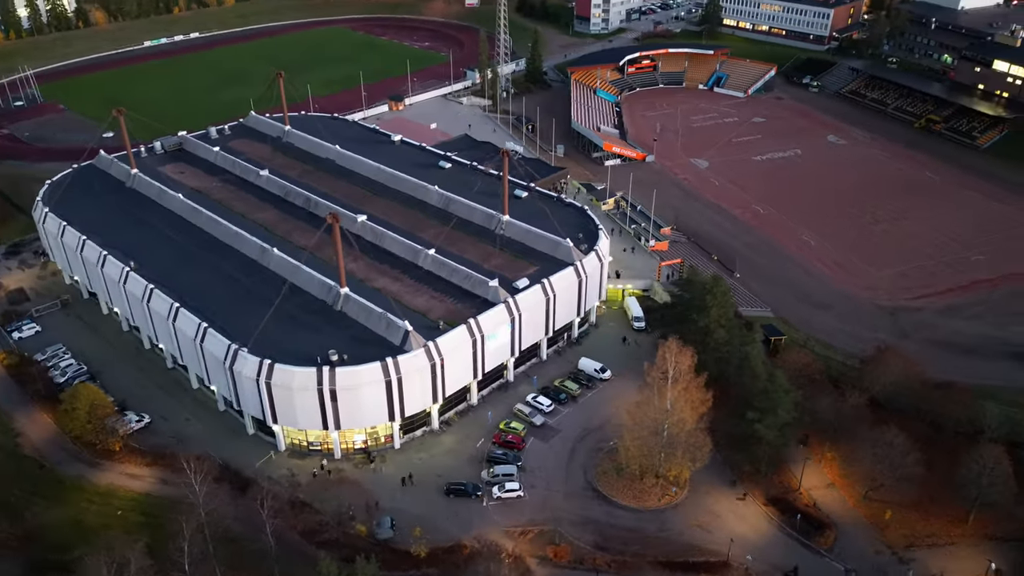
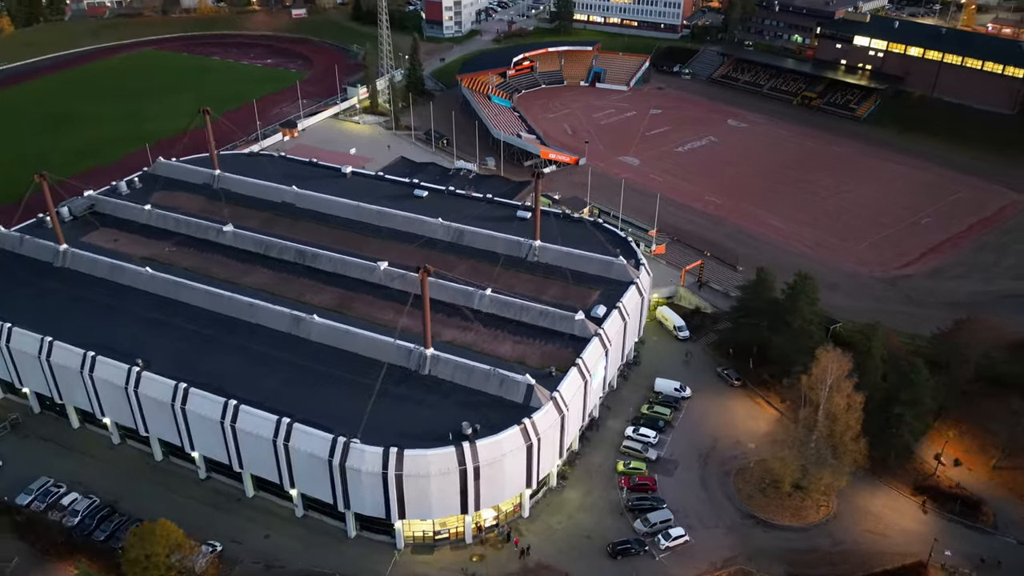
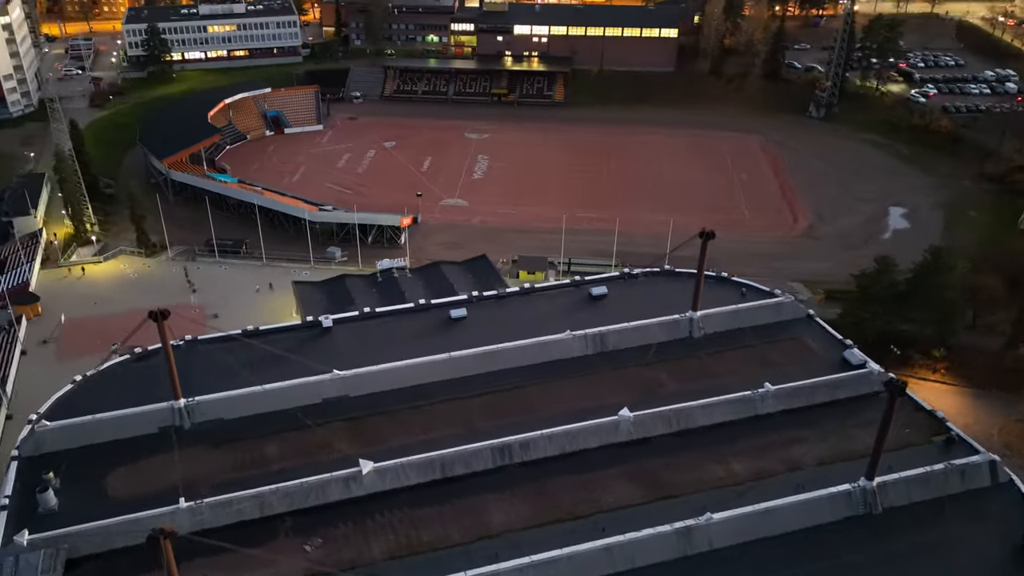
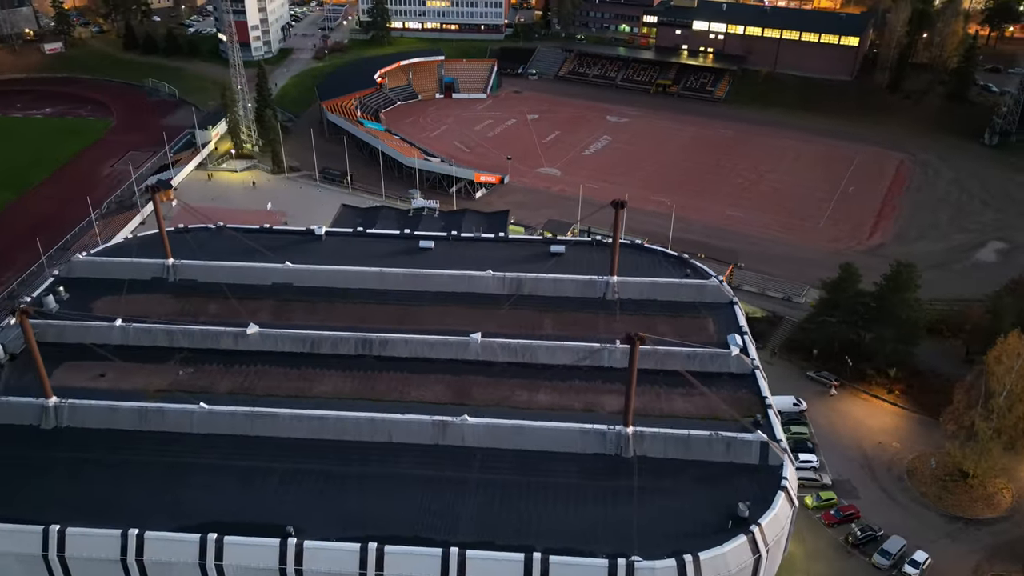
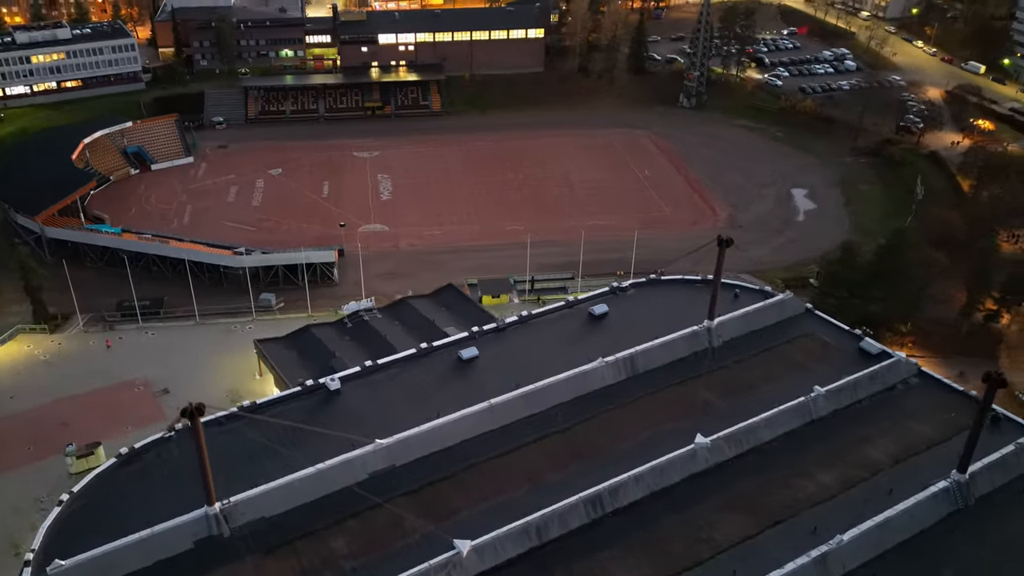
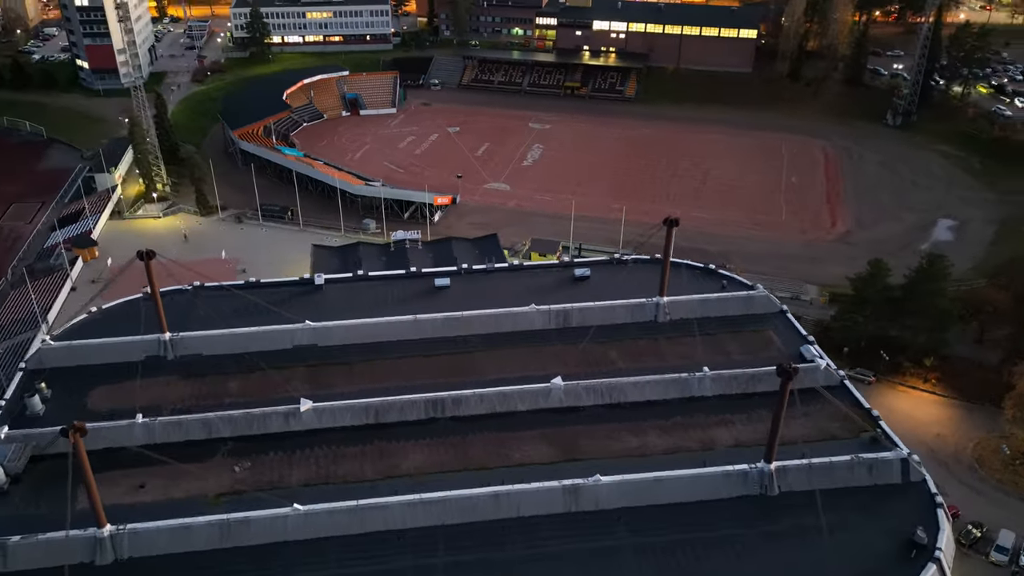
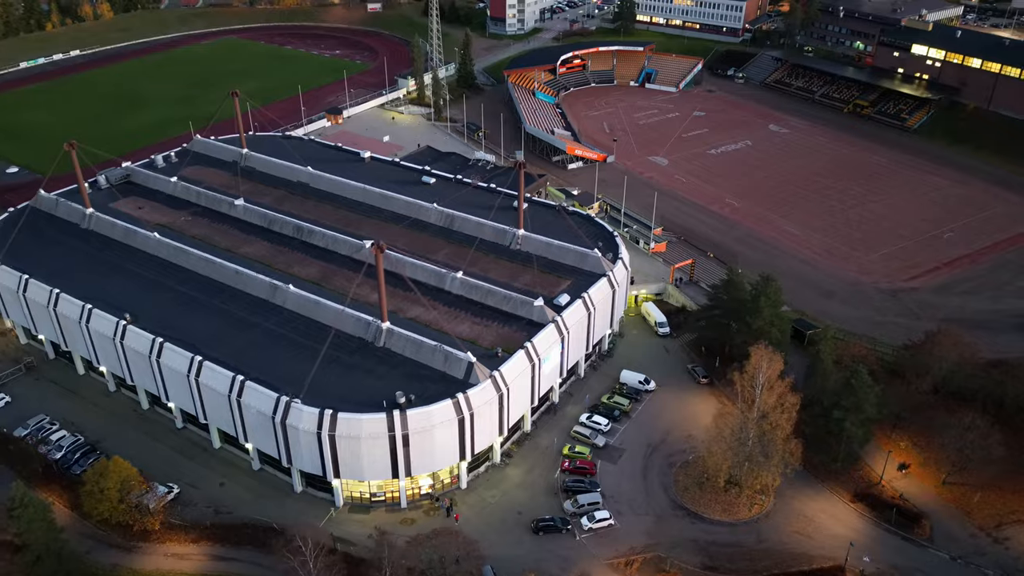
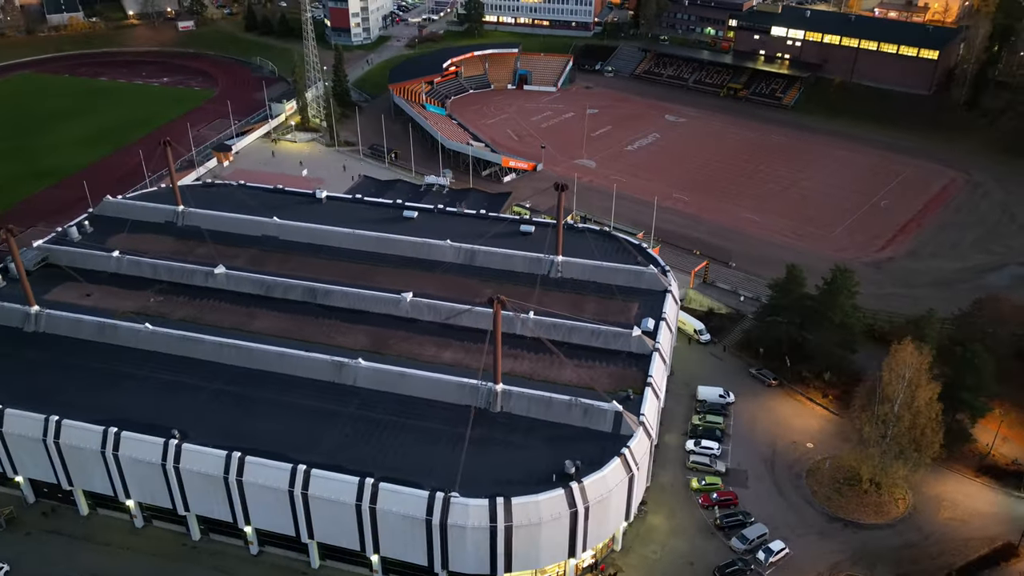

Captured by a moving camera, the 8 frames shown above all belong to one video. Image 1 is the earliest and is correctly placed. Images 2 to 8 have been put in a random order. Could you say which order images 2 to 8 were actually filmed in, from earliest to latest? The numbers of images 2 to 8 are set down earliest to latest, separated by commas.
7, 2, 8, 4, 6, 3, 5
